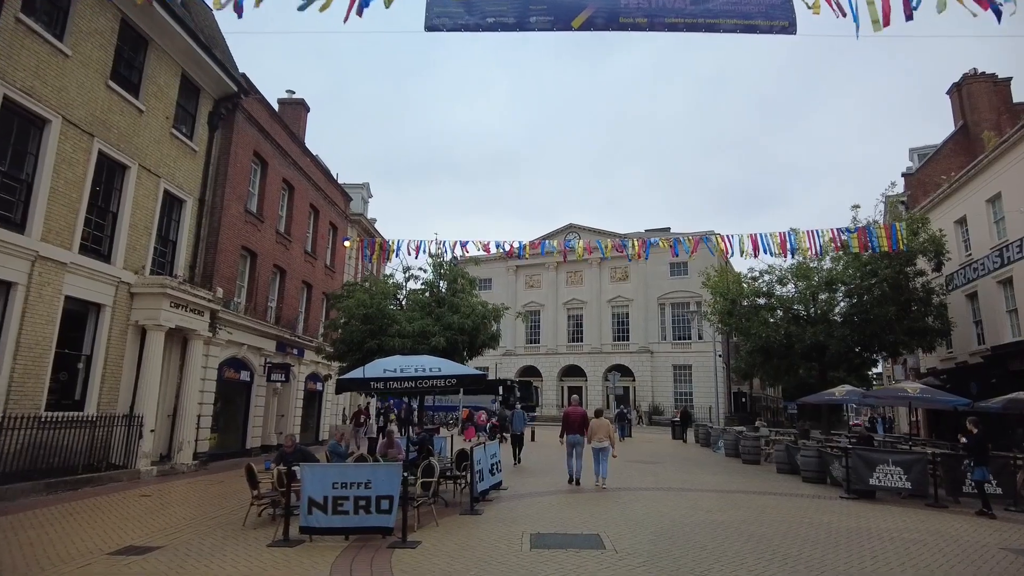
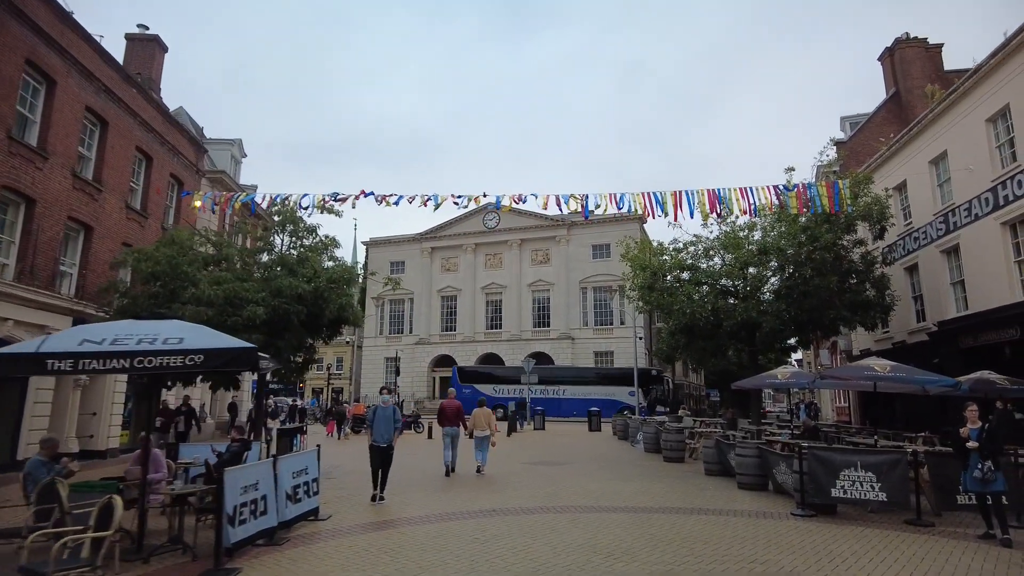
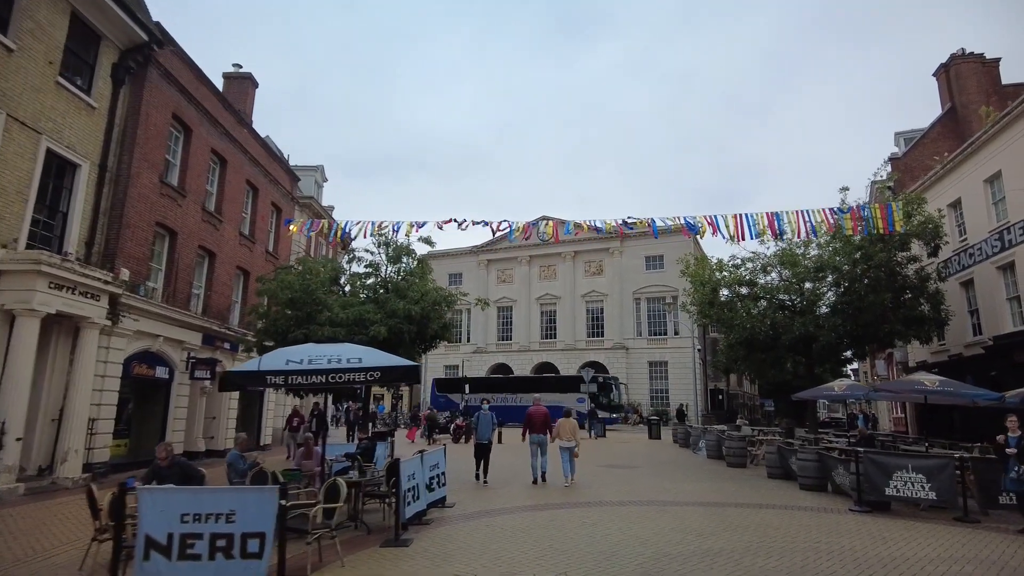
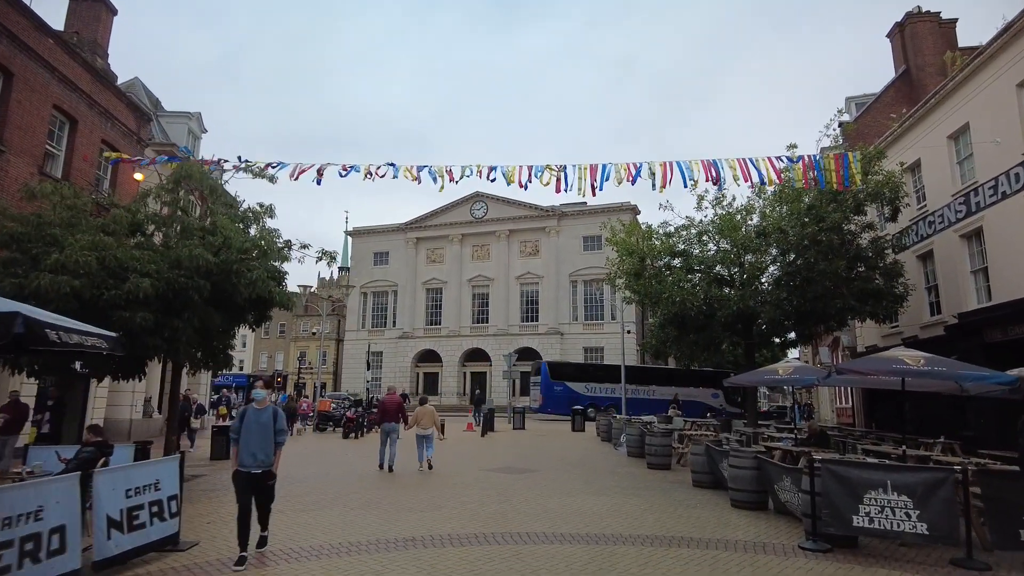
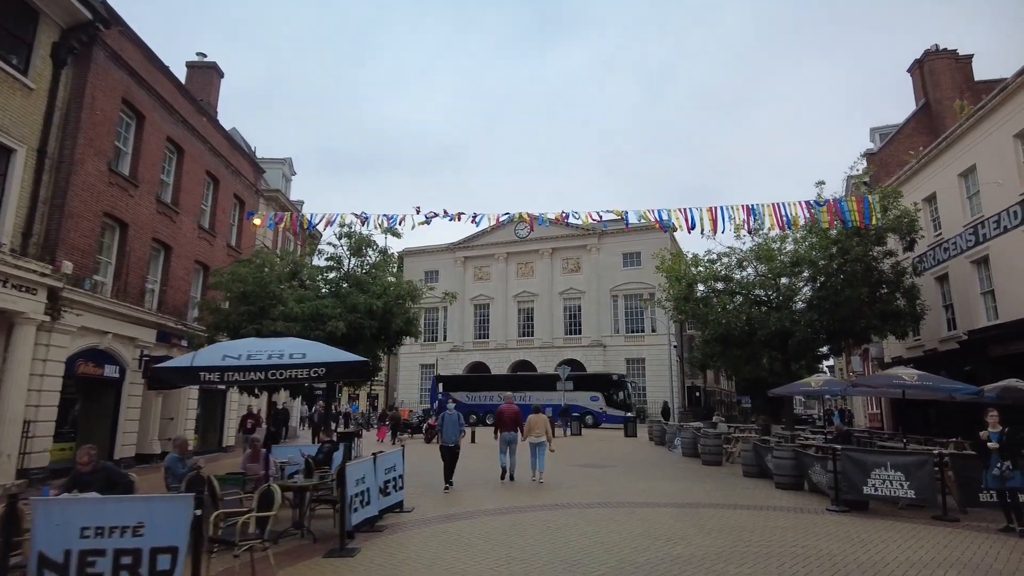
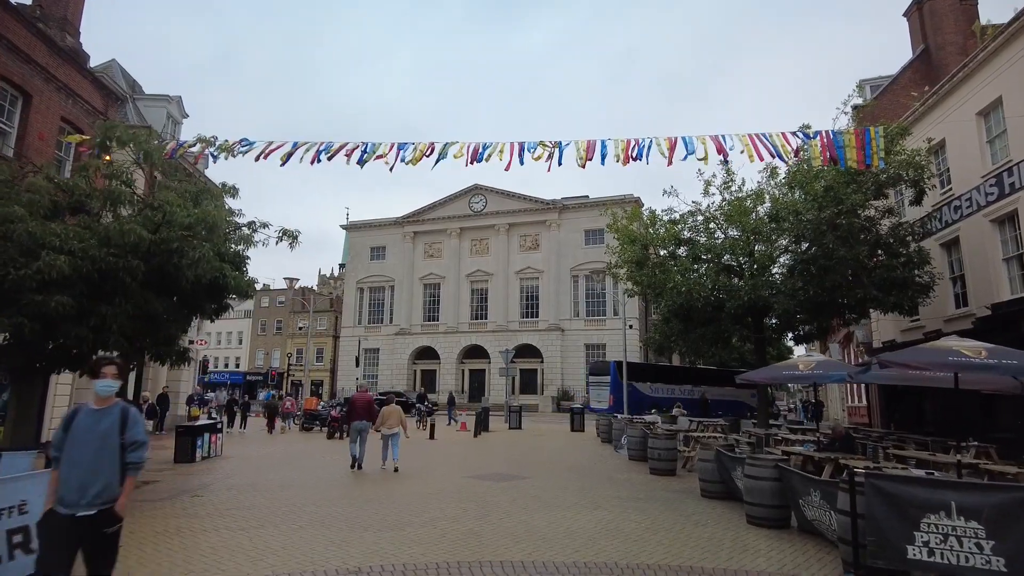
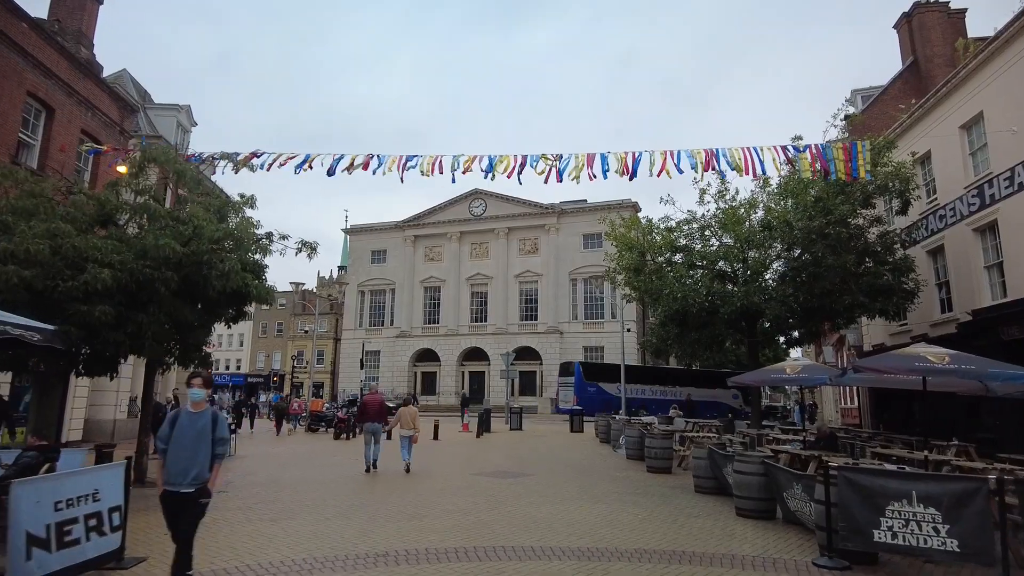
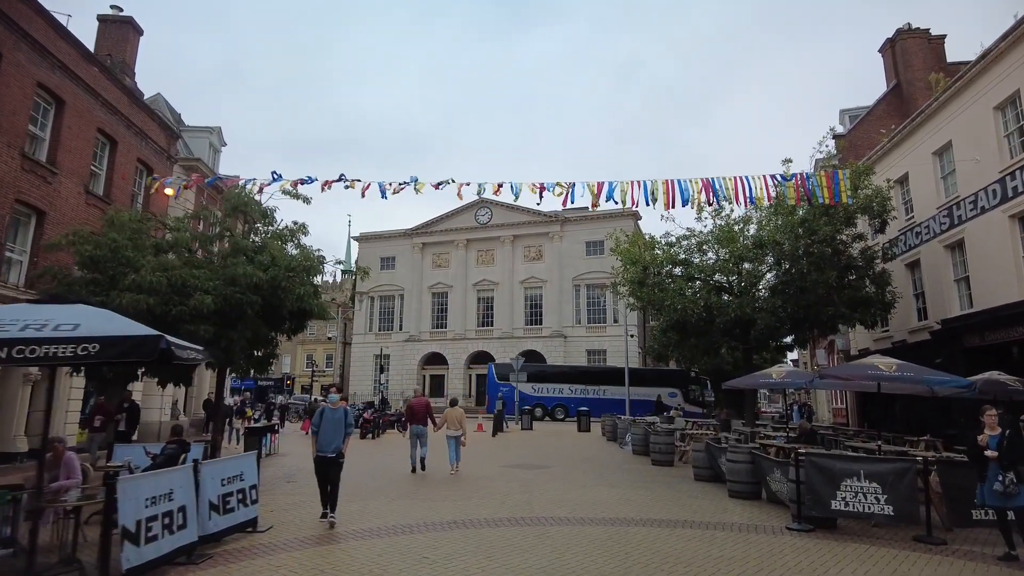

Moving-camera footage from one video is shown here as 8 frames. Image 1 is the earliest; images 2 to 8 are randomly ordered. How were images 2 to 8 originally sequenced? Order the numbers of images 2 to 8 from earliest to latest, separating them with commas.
3, 5, 2, 8, 4, 7, 6
